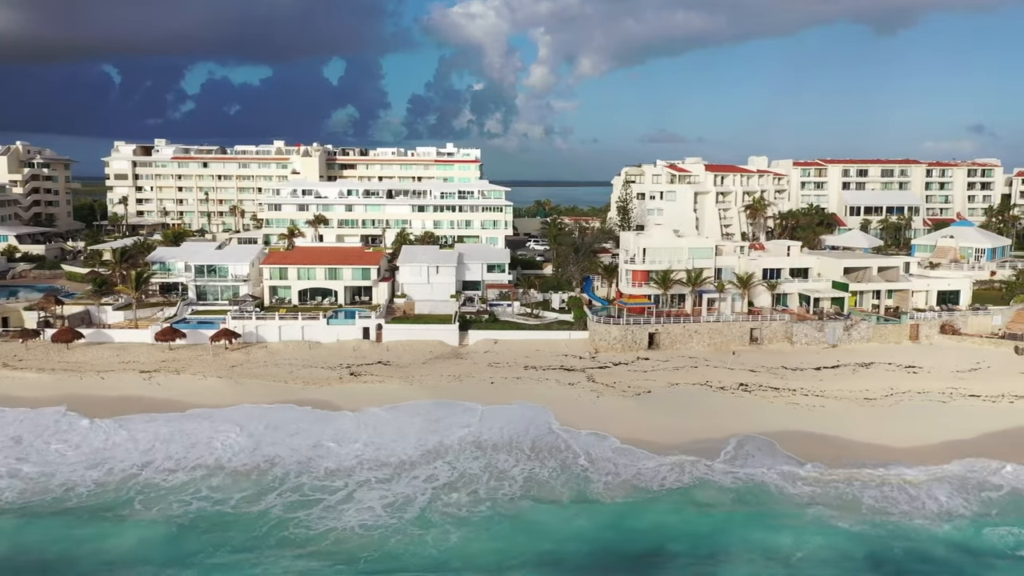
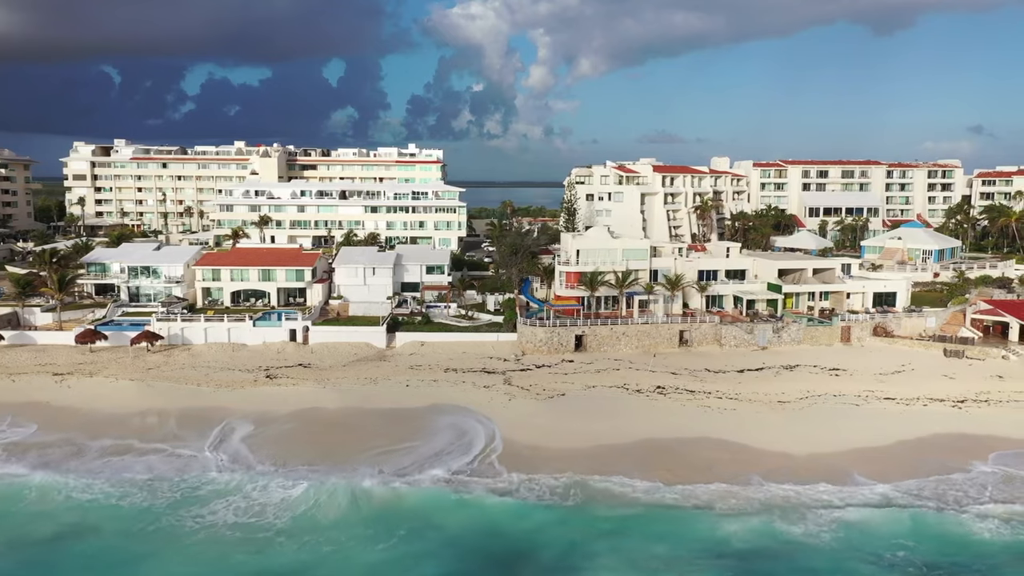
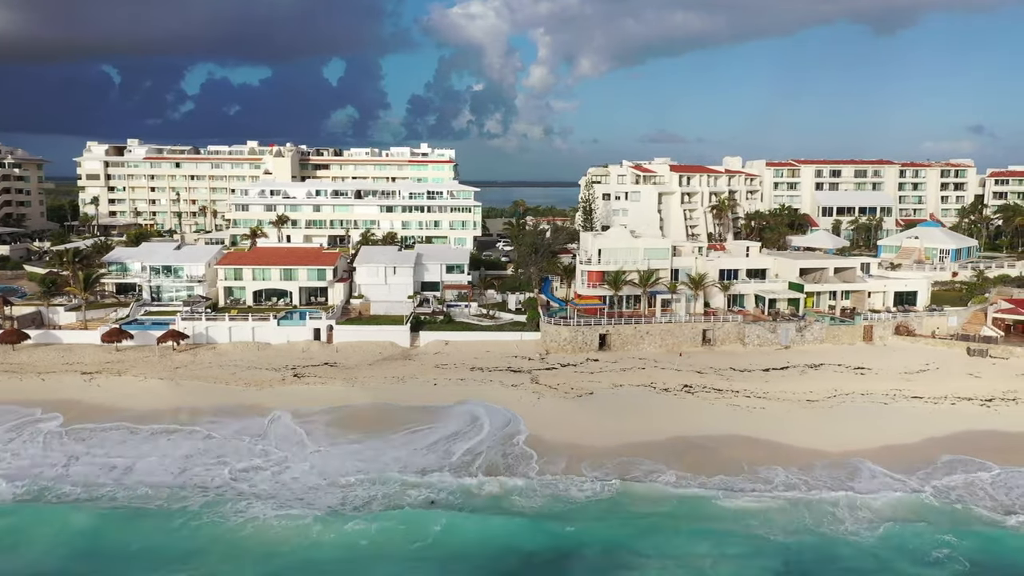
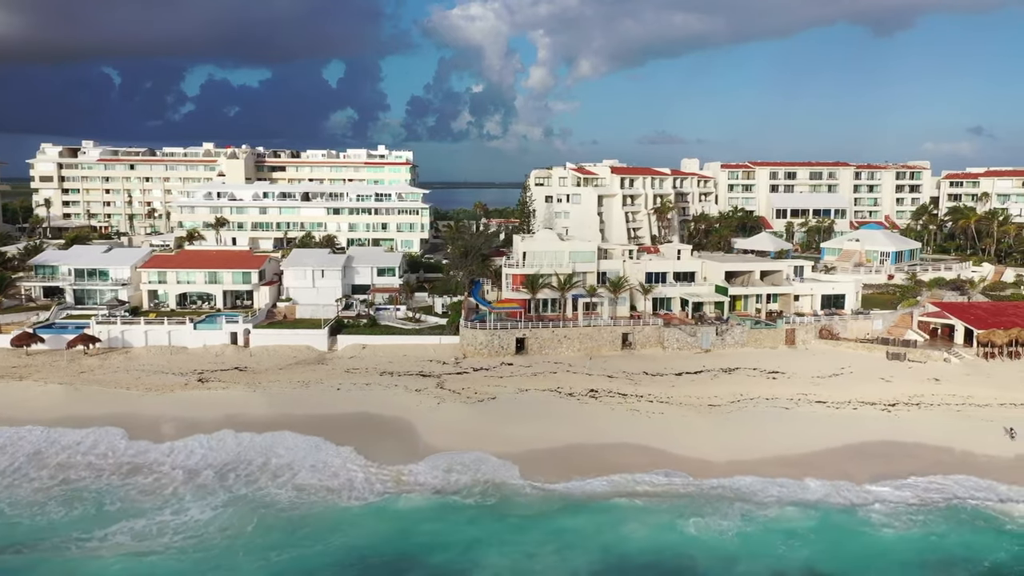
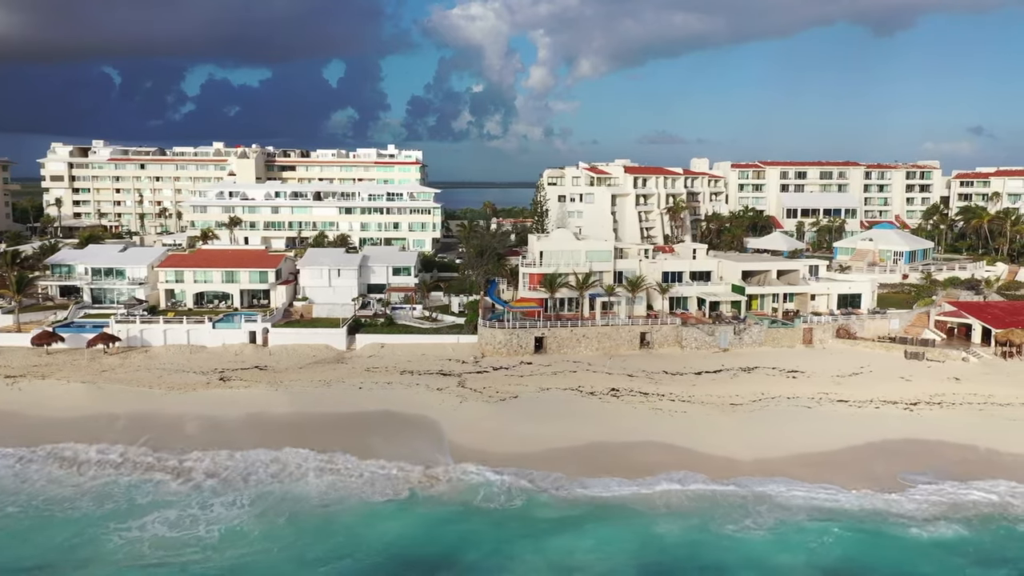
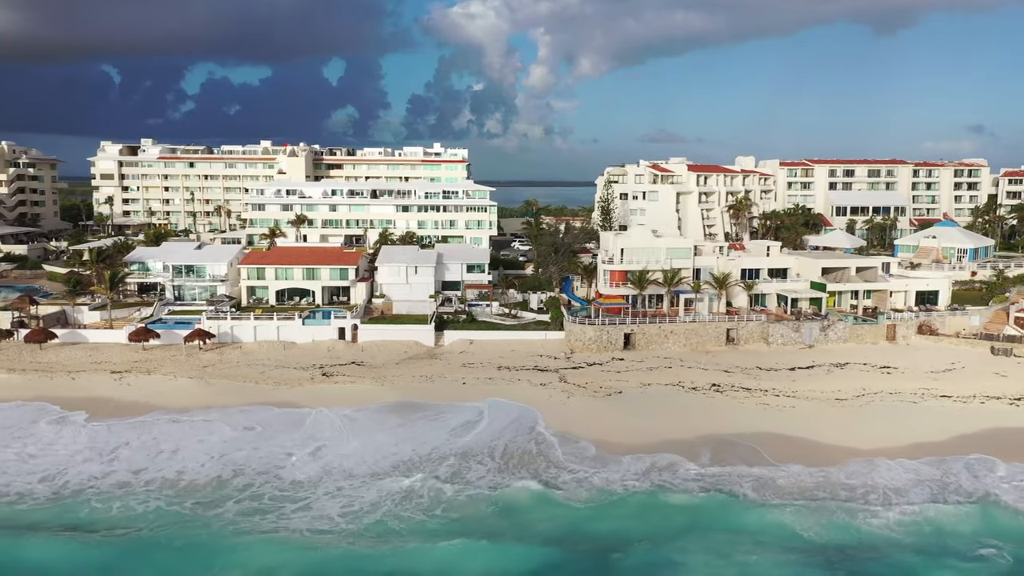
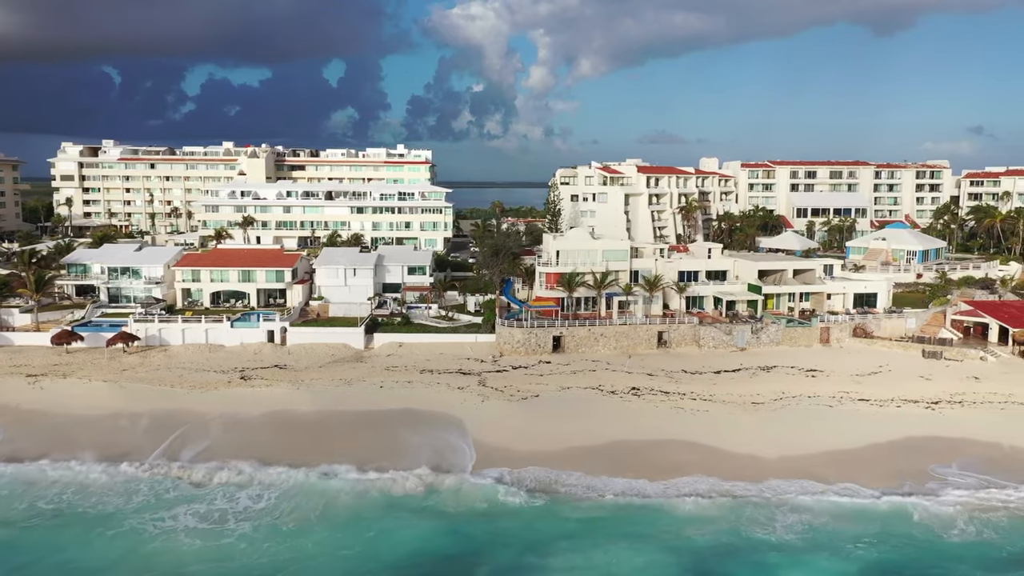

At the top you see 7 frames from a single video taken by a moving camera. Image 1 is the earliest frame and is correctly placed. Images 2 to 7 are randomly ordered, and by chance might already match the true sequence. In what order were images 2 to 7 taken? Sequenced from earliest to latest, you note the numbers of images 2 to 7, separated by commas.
6, 3, 2, 7, 5, 4
